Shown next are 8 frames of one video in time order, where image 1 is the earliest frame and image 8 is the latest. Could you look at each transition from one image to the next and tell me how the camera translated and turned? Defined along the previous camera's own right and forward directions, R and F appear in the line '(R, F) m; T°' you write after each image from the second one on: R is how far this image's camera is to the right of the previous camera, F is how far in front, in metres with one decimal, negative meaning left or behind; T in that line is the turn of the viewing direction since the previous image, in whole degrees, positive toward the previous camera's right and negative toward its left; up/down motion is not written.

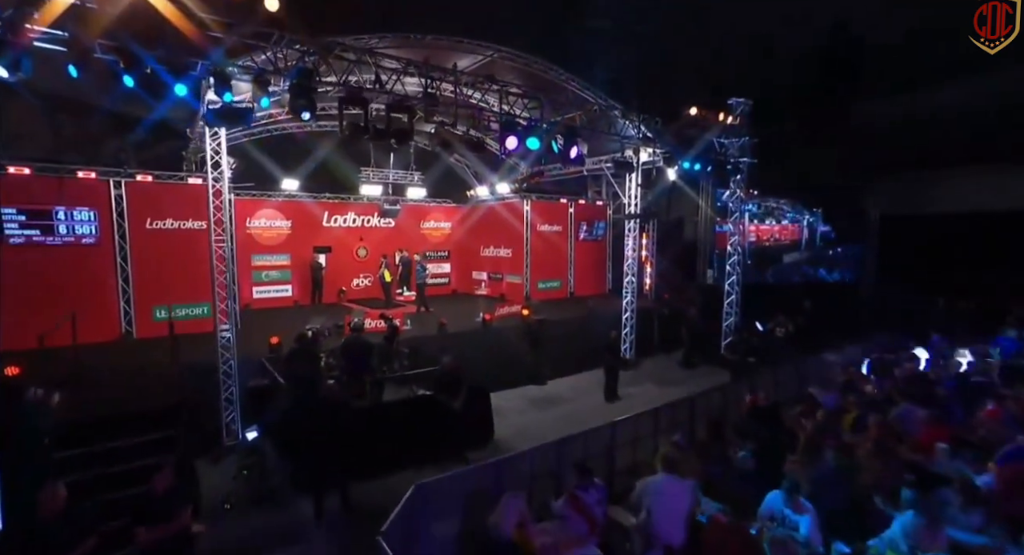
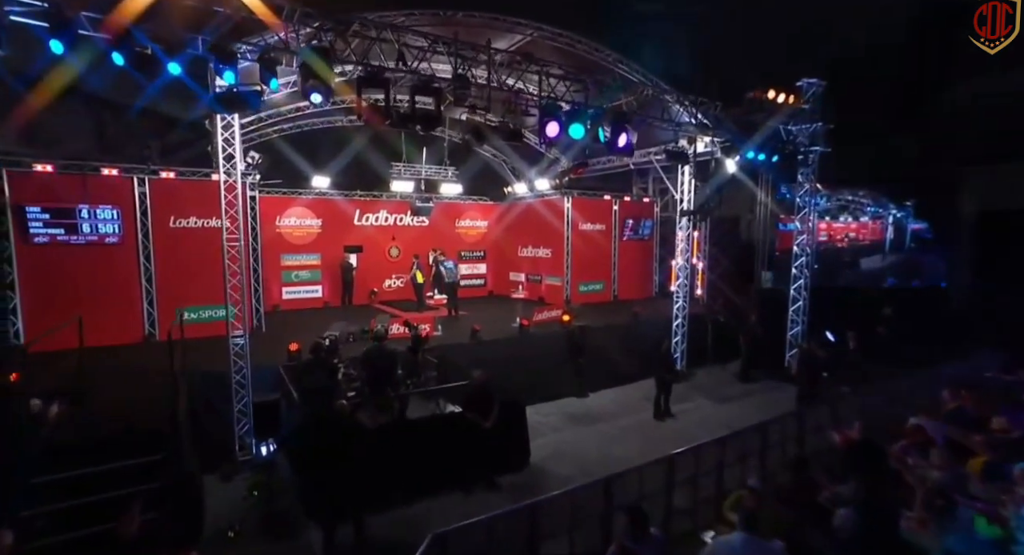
(0.0, +1.0) m; -4°
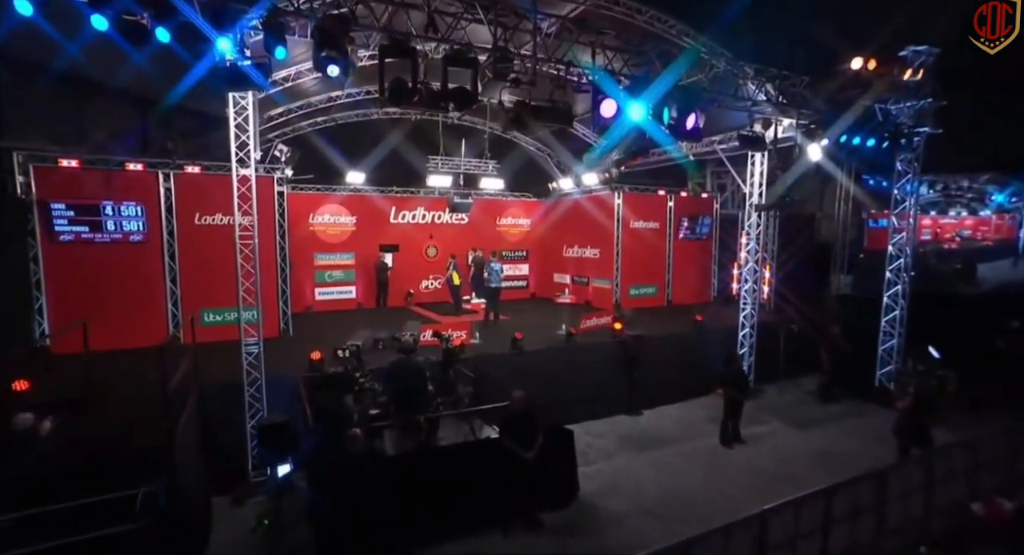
(-0.1, +1.1) m; -5°
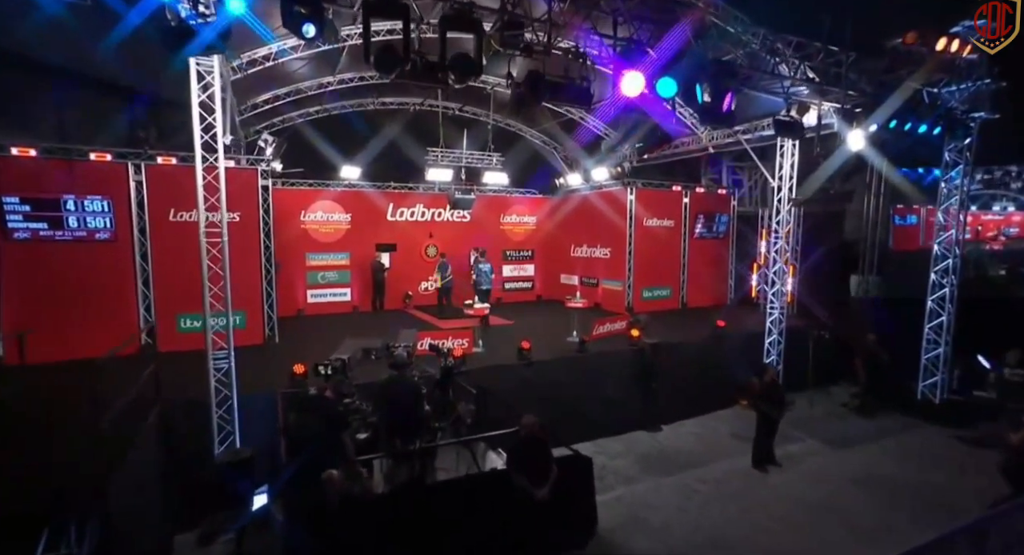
(-0.1, +0.9) m; 0°
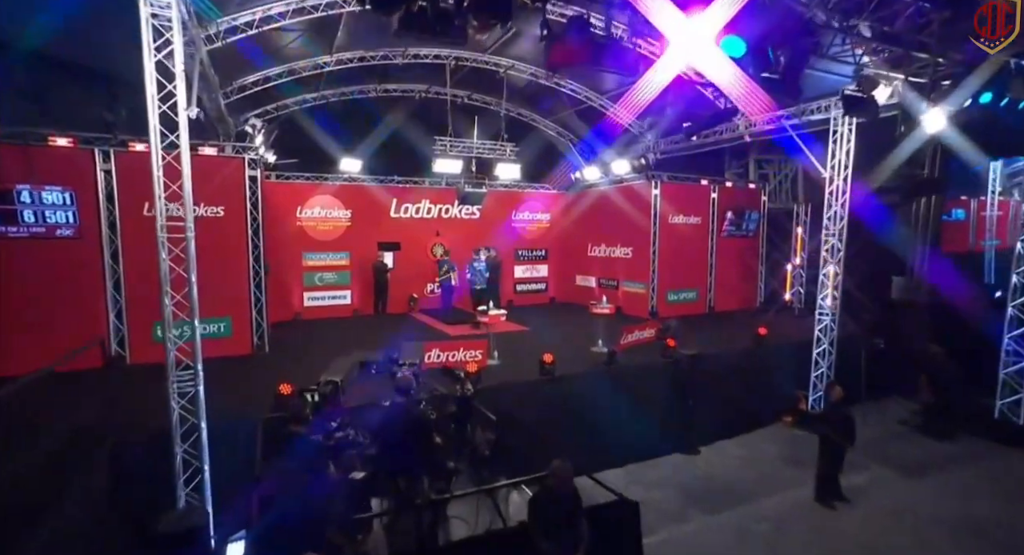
(-0.3, +1.1) m; 0°
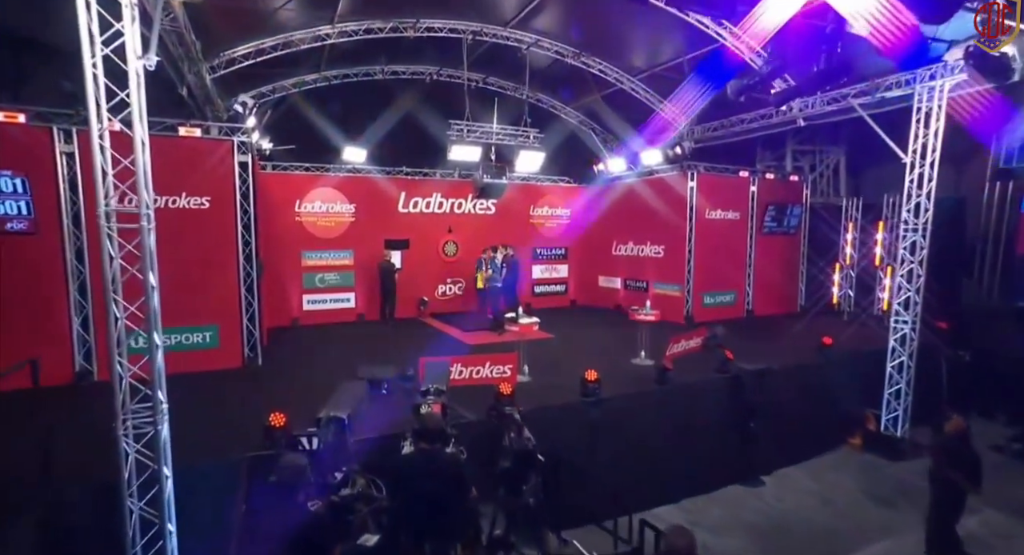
(-0.5, +1.2) m; 0°
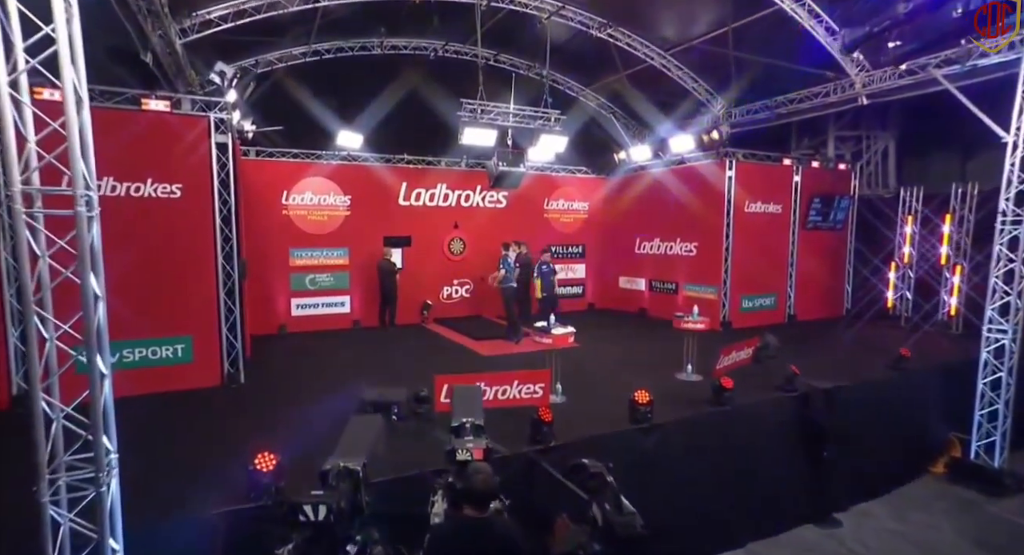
(-0.4, +1.3) m; +1°
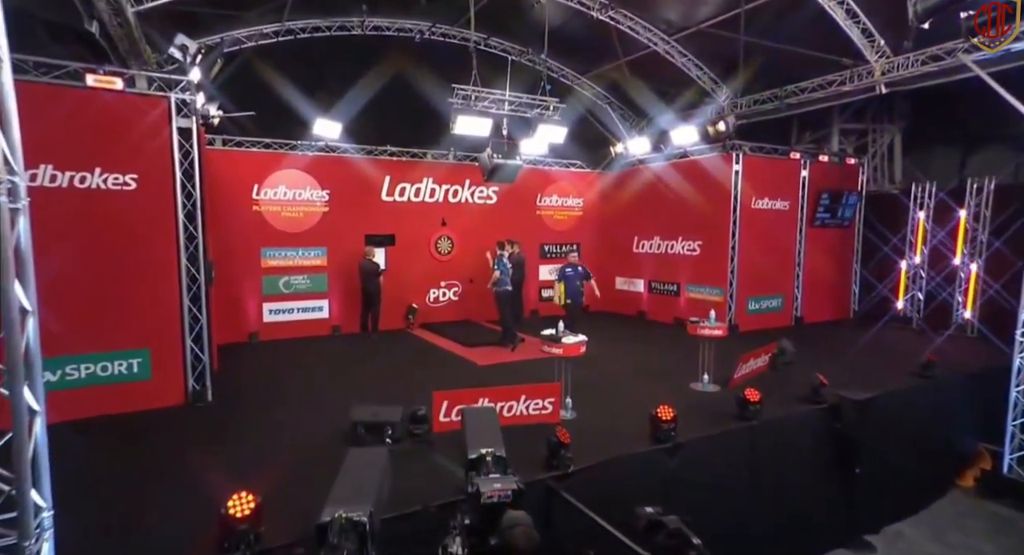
(-0.2, +0.7) m; +2°
